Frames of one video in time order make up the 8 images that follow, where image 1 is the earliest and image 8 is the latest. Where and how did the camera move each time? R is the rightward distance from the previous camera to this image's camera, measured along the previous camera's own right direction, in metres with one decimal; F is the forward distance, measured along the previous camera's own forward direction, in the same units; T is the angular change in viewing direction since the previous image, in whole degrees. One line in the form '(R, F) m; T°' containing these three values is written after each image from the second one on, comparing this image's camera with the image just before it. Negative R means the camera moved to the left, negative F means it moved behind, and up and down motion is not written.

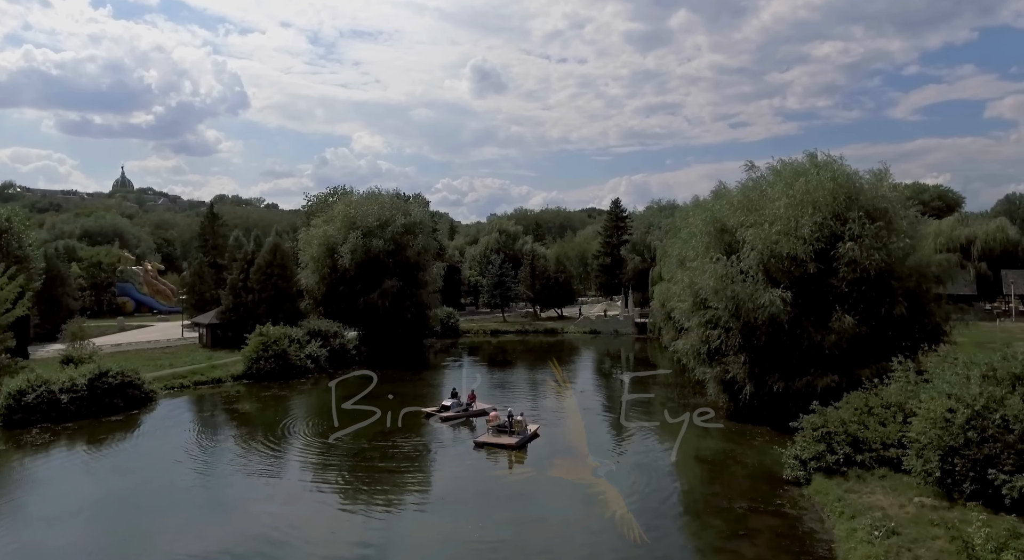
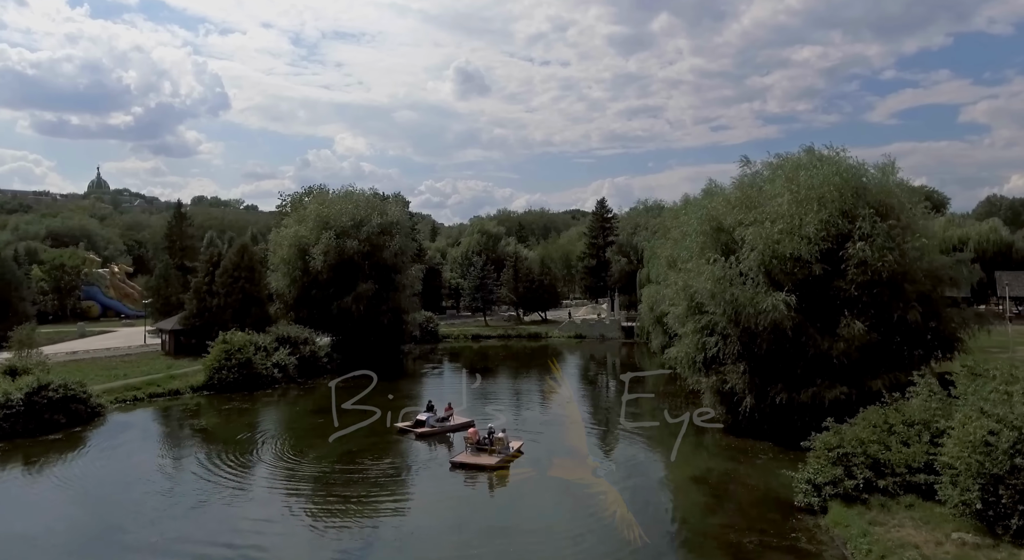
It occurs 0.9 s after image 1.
(+0.1, +2.0) m; +1°
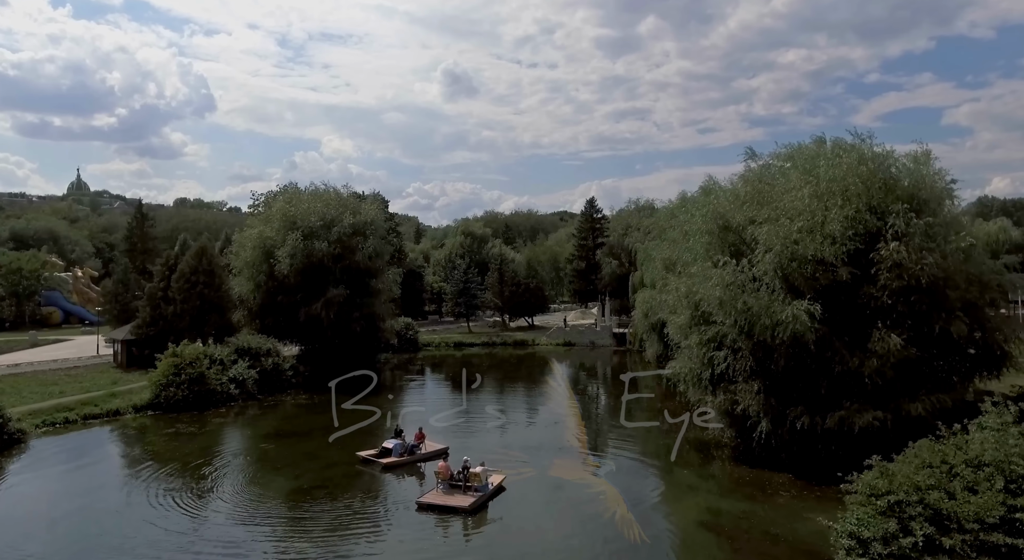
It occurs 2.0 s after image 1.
(+0.3, +3.0) m; +1°
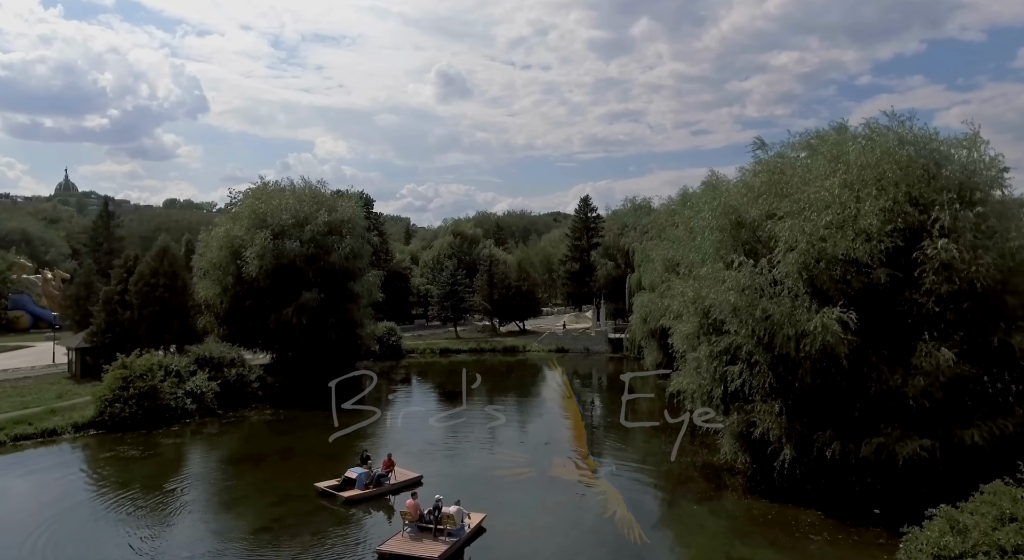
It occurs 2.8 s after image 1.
(+0.3, +2.7) m; +1°
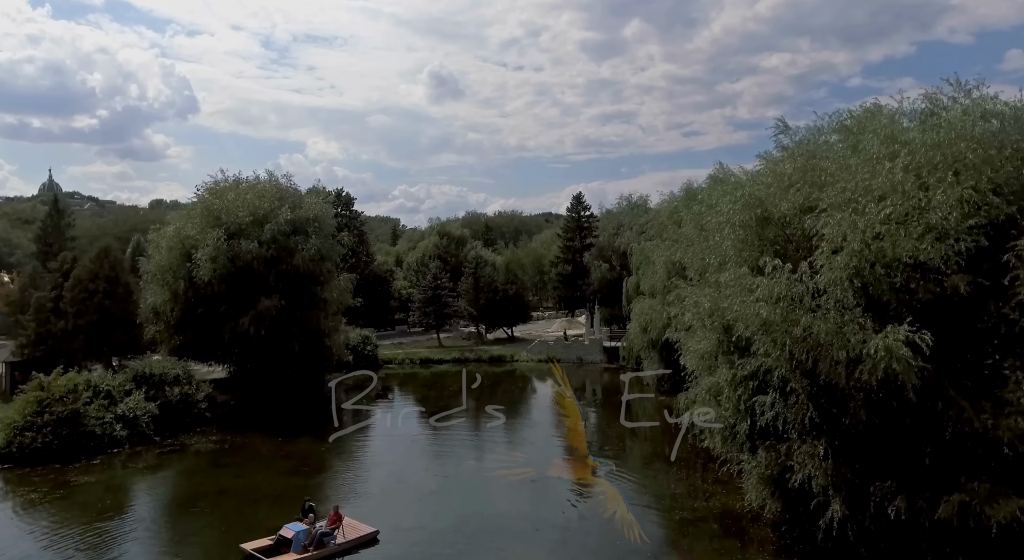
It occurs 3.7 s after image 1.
(+0.3, +3.5) m; +1°
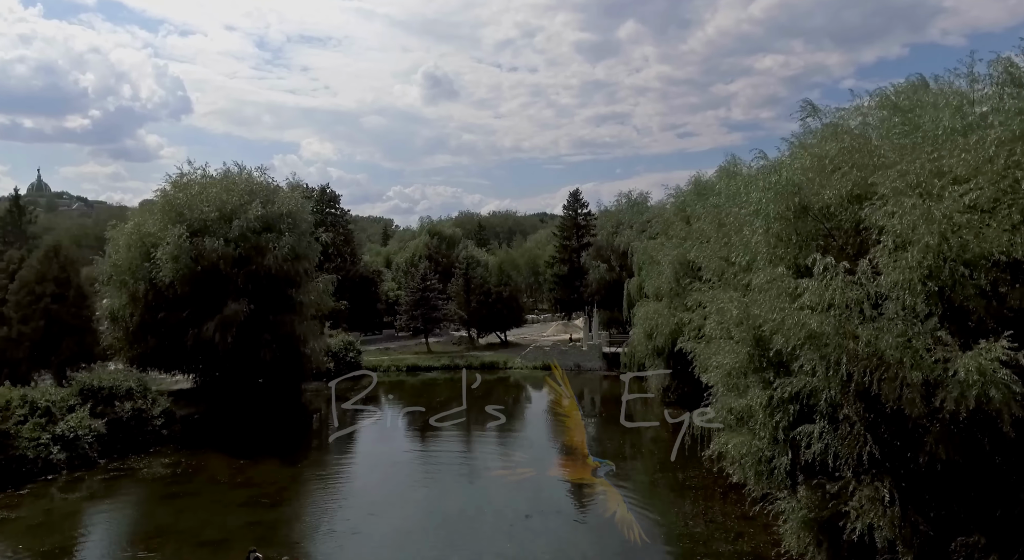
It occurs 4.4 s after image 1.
(+0.1, +2.6) m; 0°
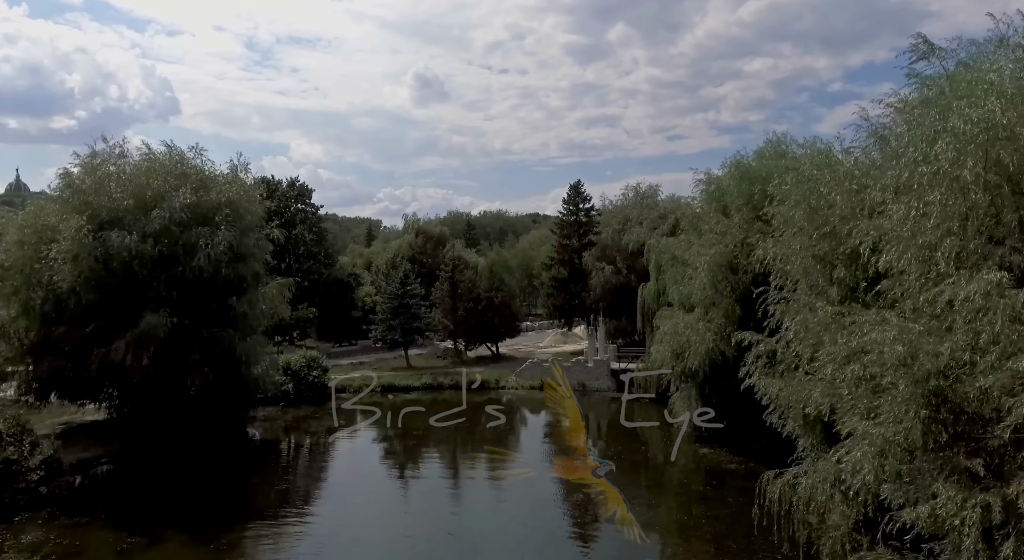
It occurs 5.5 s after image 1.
(-0.1, +5.6) m; +1°
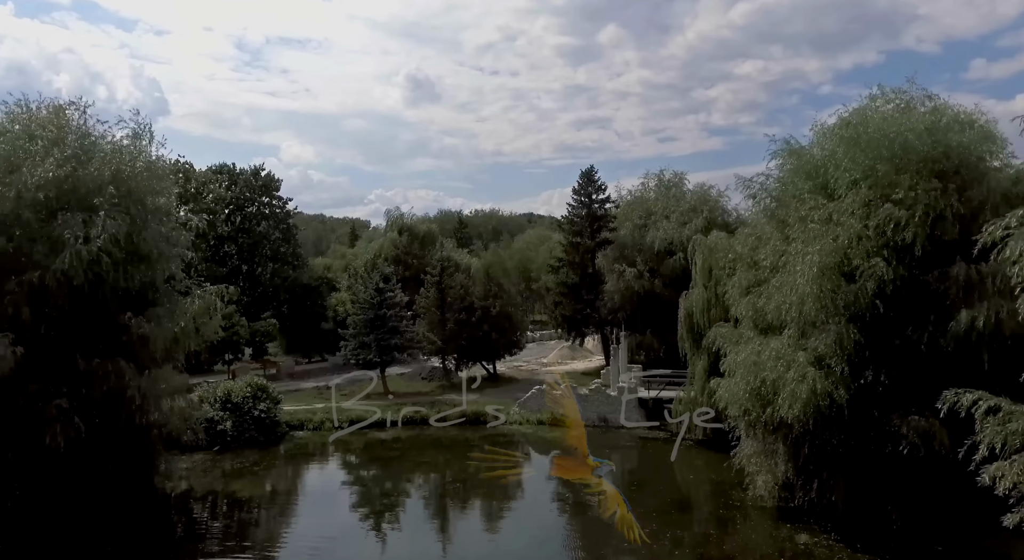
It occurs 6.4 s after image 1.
(-0.4, +6.8) m; +1°
